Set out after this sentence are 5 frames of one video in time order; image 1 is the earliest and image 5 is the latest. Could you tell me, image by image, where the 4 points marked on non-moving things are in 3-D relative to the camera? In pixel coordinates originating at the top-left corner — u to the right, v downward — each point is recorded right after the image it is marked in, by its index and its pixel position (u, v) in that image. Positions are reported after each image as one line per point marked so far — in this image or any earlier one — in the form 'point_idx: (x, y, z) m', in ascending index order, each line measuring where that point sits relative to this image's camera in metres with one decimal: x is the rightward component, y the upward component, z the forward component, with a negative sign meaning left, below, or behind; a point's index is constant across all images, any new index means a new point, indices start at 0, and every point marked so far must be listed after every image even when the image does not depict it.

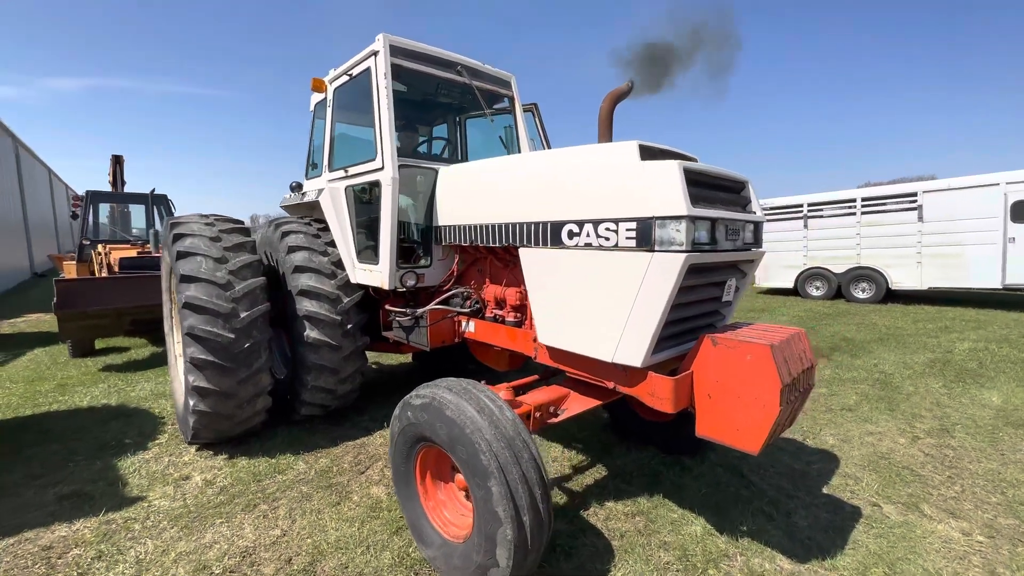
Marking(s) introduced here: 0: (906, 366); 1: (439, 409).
0: (+4.4, -0.9, +5.0) m
1: (-0.3, -0.5, +1.8) m
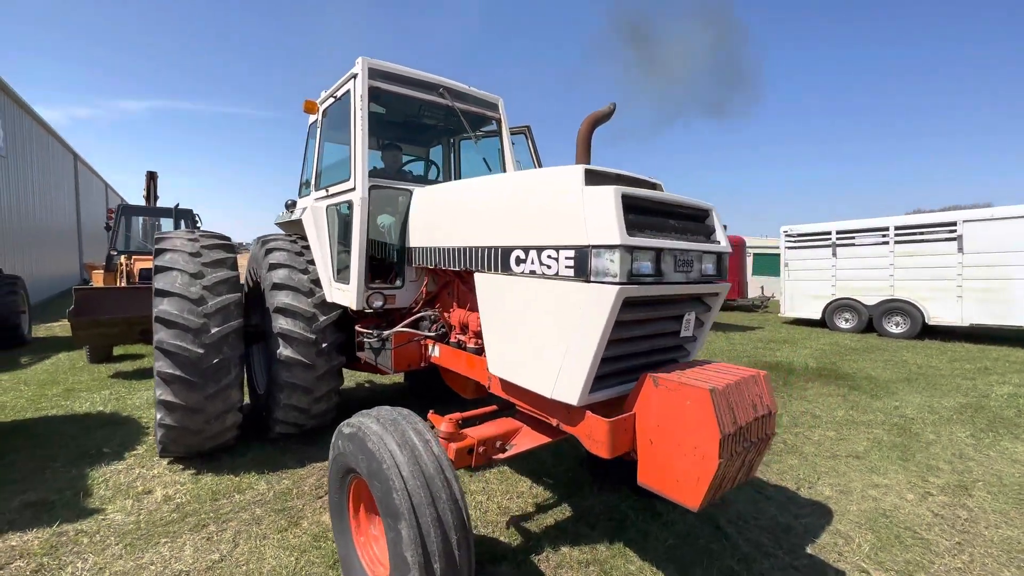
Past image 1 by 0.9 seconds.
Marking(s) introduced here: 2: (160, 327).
0: (+4.3, -1.2, +4.5) m
1: (-0.6, -0.6, +1.8) m
2: (-2.2, -0.2, +2.8) m
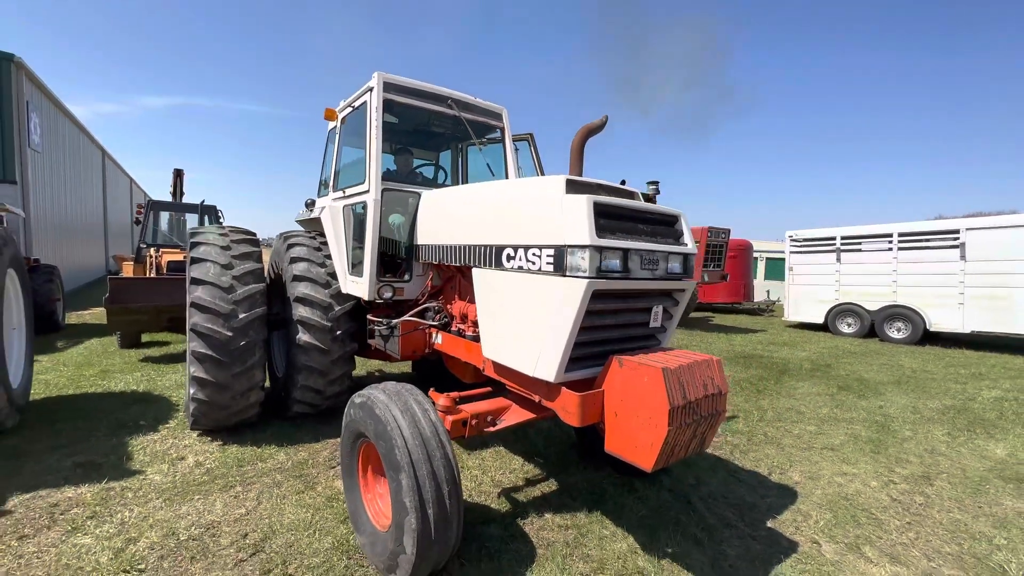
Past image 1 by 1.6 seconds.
0: (+4.3, -1.3, +4.7) m
1: (-0.6, -0.6, +2.1) m
2: (-2.3, -0.2, +3.2) m
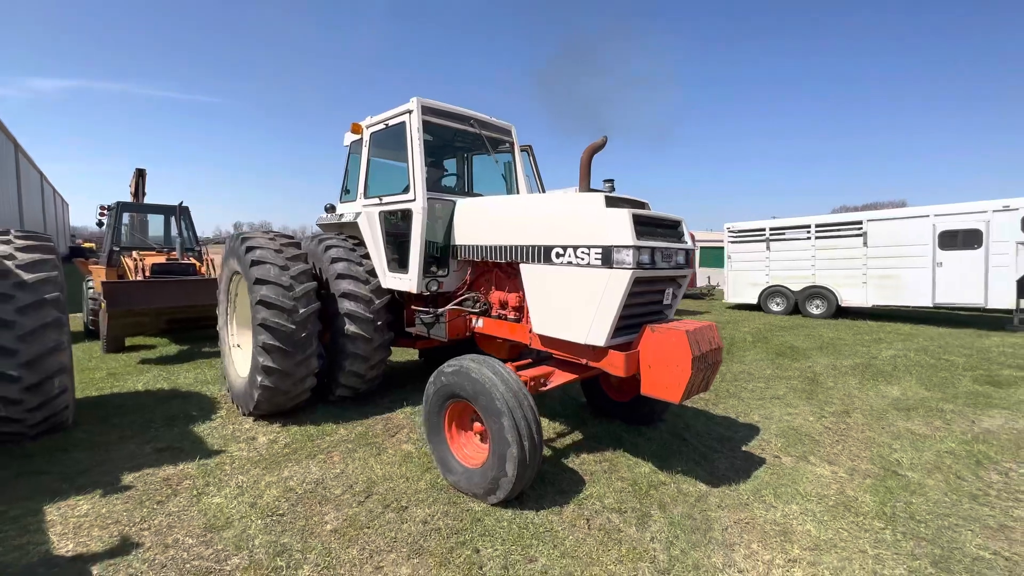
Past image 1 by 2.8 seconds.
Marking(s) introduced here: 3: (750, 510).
0: (+4.3, -1.1, +5.9) m
1: (-0.3, -0.5, +2.7) m
2: (-2.0, -0.2, +3.6) m
3: (+1.4, -1.3, +2.6) m
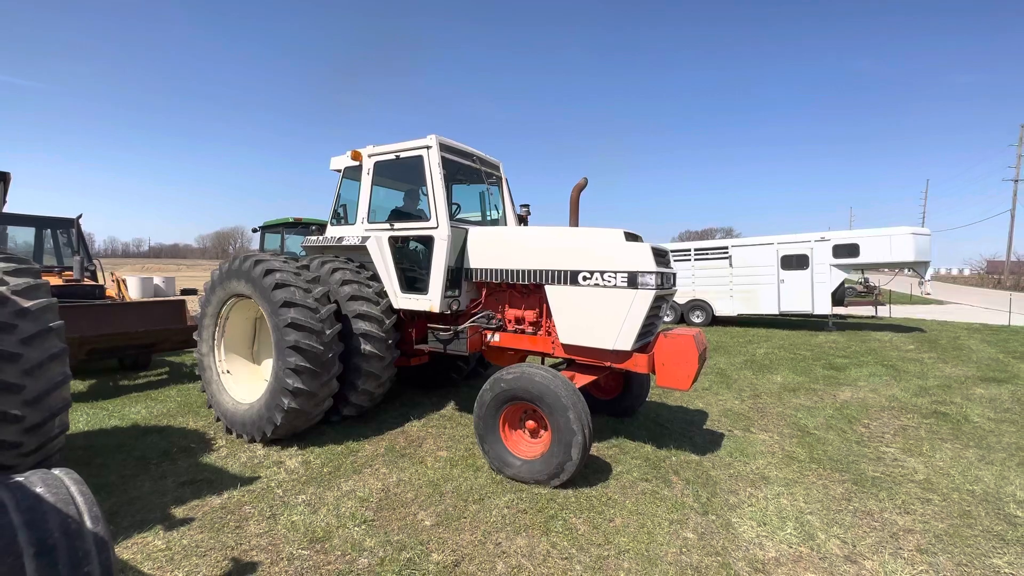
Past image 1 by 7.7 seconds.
0: (+3.7, -1.3, +7.5) m
1: (+0.1, -0.6, +3.2) m
2: (-1.8, -0.4, +3.6) m
3: (+1.8, -1.4, +3.5) m
